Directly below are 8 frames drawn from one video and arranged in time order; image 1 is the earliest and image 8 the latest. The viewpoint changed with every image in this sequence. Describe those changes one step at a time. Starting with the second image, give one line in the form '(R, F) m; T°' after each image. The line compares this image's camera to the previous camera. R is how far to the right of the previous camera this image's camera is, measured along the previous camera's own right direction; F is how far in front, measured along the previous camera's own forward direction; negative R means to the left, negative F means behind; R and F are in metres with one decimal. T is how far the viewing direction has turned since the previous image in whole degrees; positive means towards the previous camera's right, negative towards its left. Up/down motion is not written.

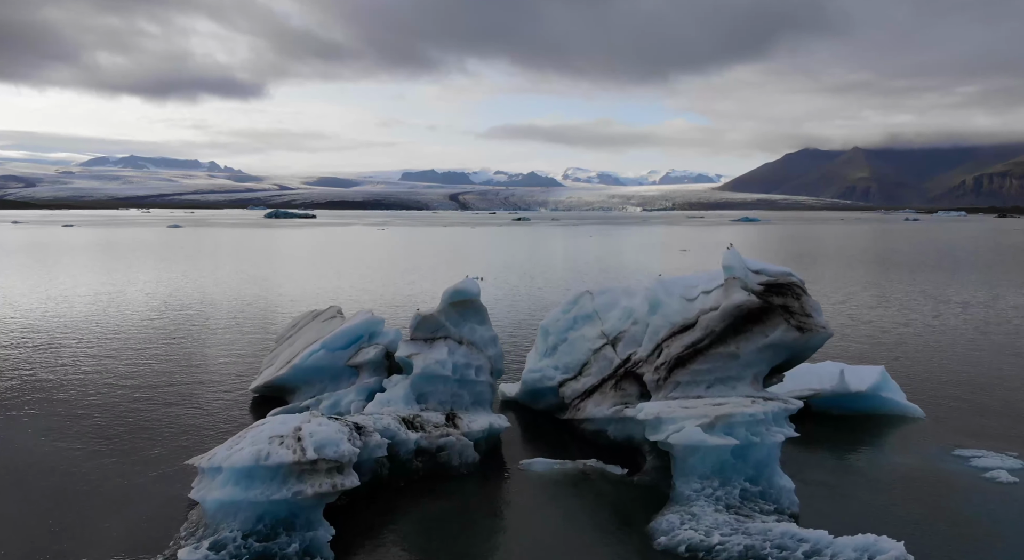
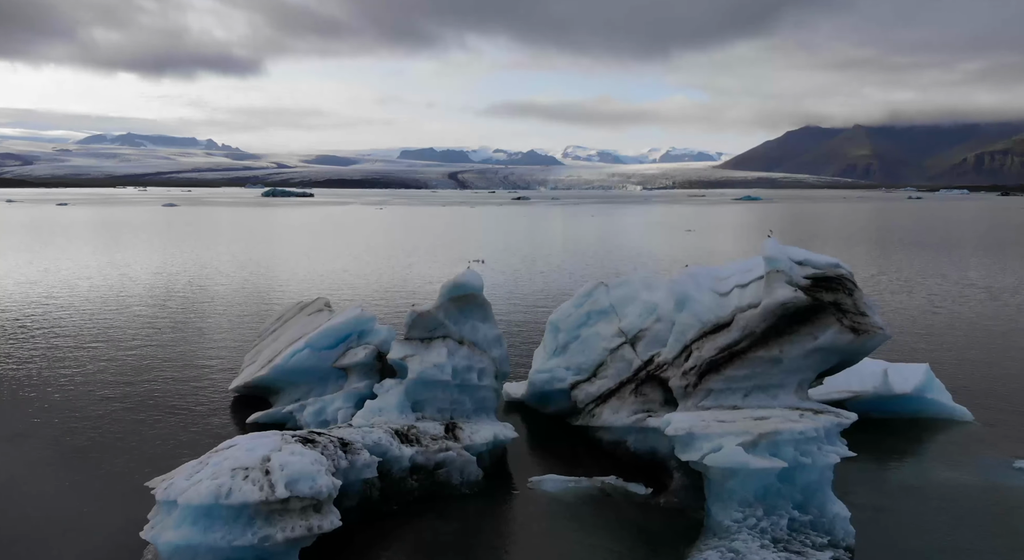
(-0.1, +1.7) m; 0°
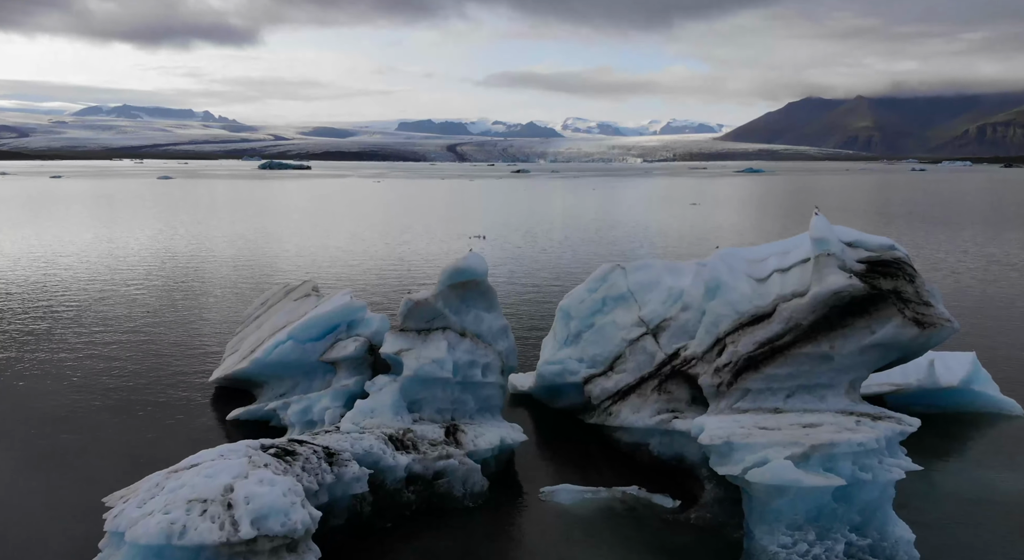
(-0.1, +1.5) m; 0°
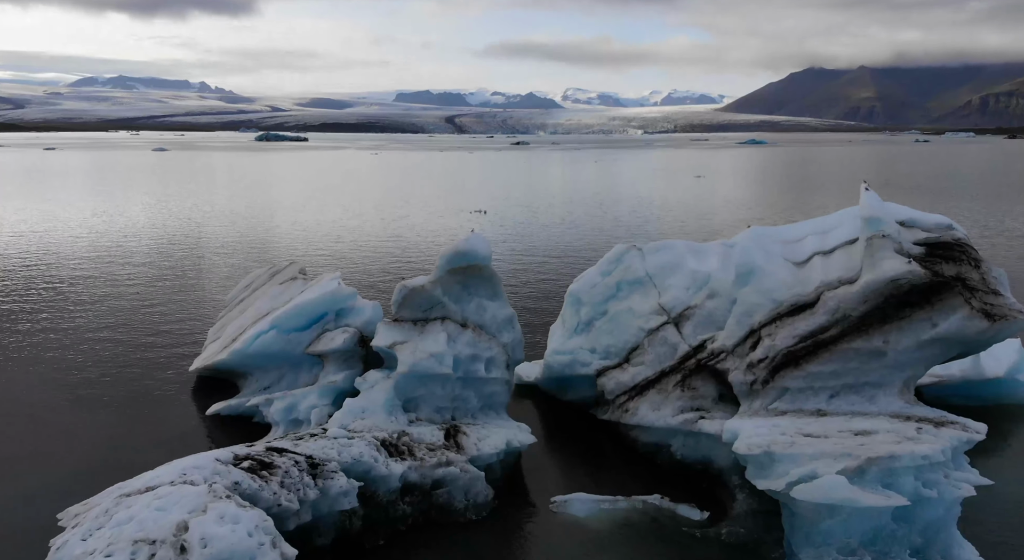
(-0.1, +1.2) m; 0°
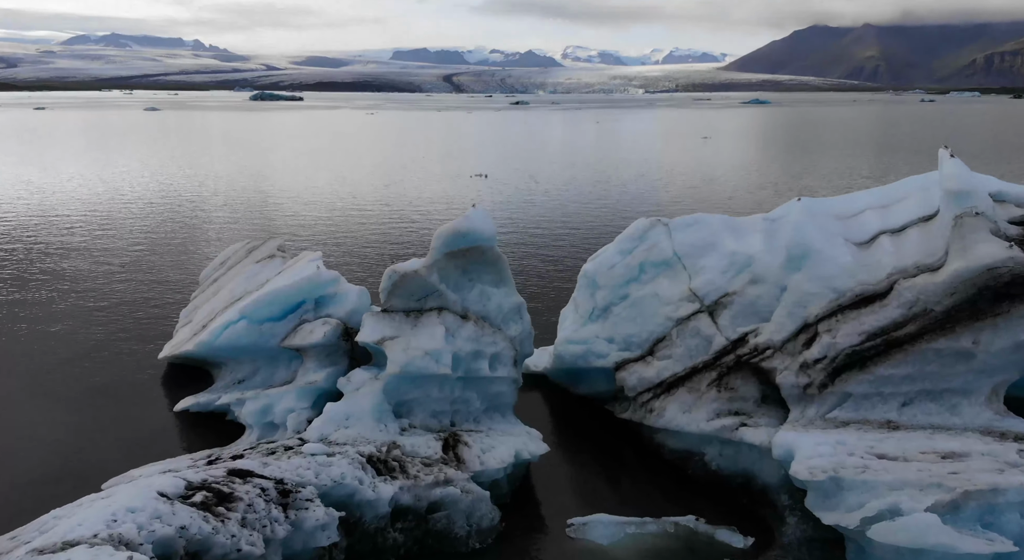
(-0.1, +1.5) m; 0°
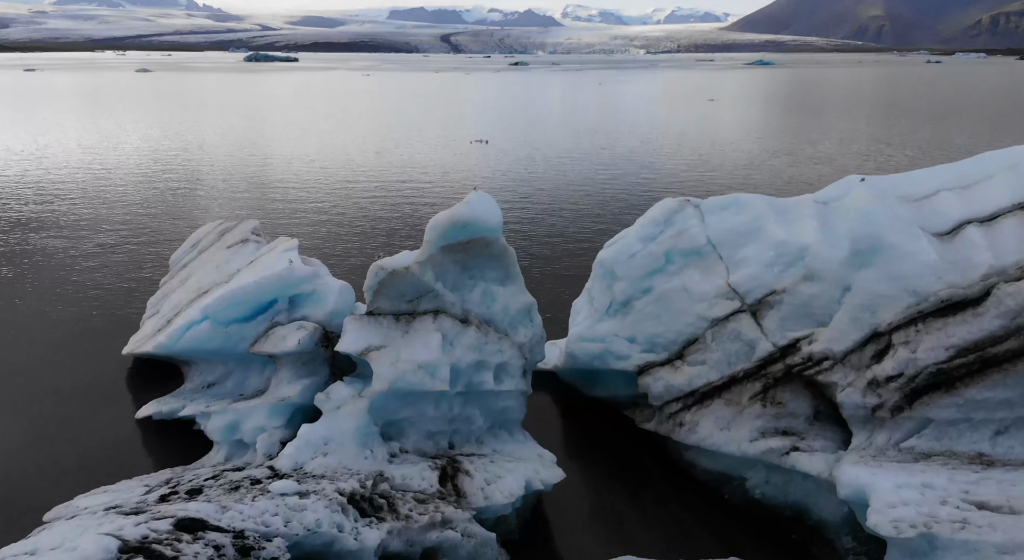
(-0.1, +1.4) m; 0°
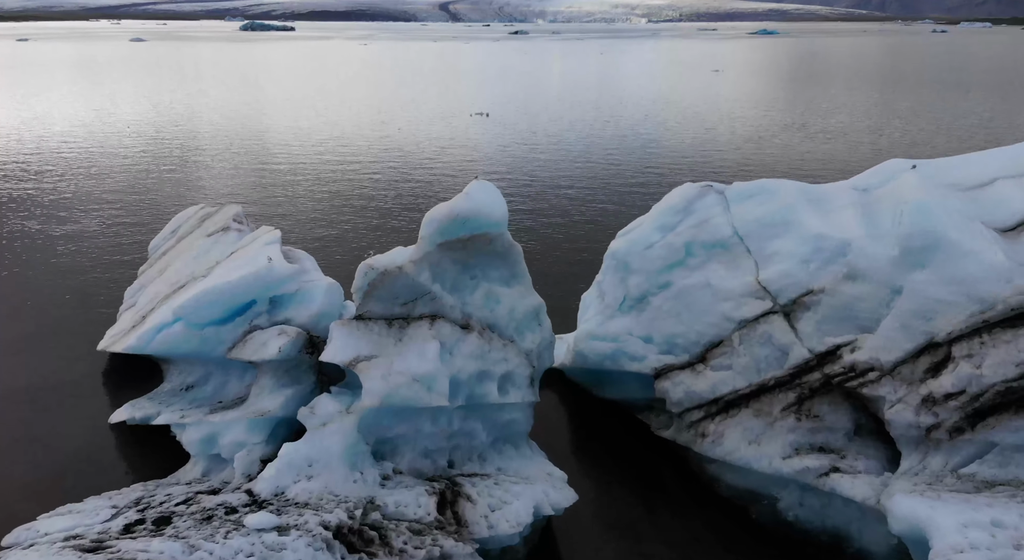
(-0.1, +0.8) m; 0°
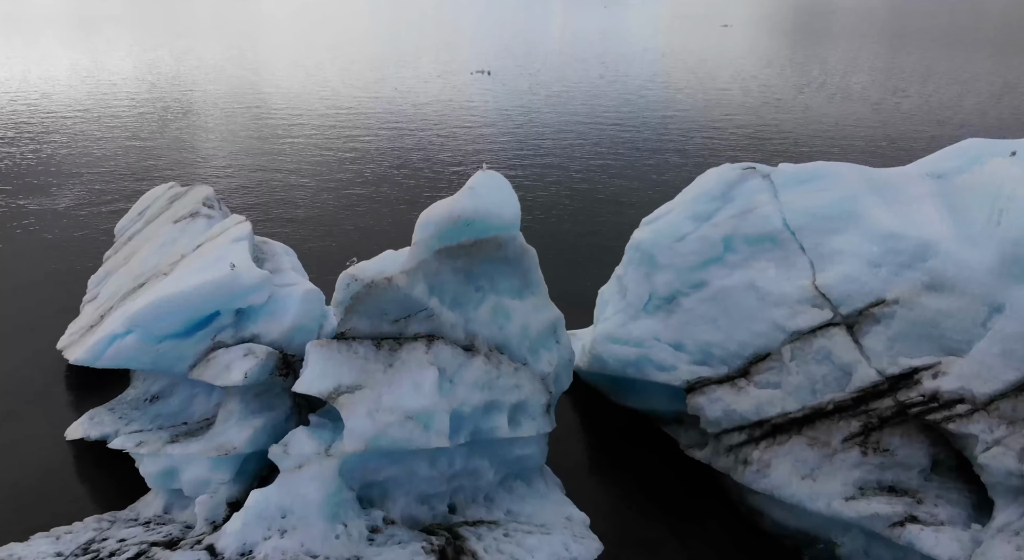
(-0.1, +1.1) m; 0°
